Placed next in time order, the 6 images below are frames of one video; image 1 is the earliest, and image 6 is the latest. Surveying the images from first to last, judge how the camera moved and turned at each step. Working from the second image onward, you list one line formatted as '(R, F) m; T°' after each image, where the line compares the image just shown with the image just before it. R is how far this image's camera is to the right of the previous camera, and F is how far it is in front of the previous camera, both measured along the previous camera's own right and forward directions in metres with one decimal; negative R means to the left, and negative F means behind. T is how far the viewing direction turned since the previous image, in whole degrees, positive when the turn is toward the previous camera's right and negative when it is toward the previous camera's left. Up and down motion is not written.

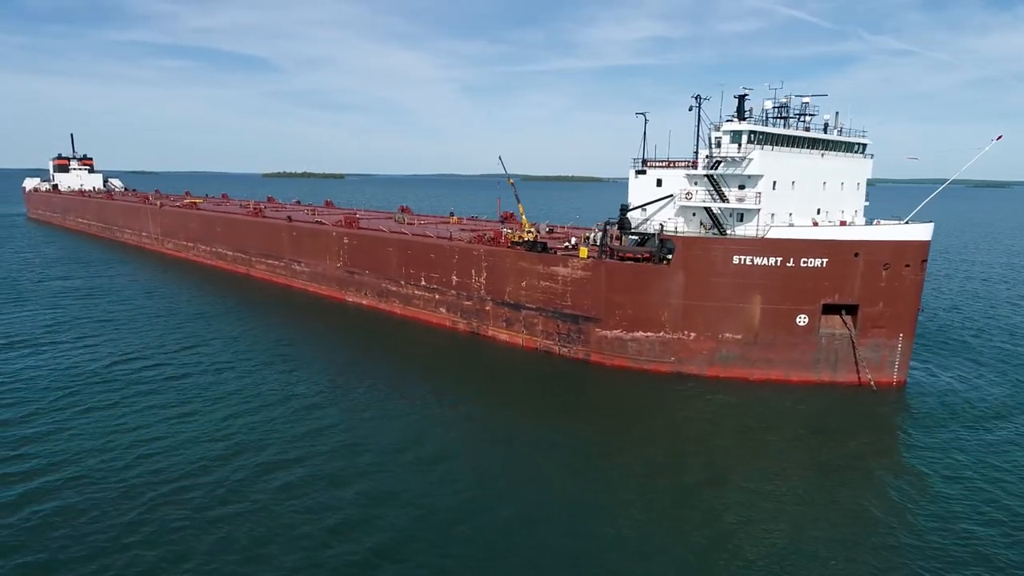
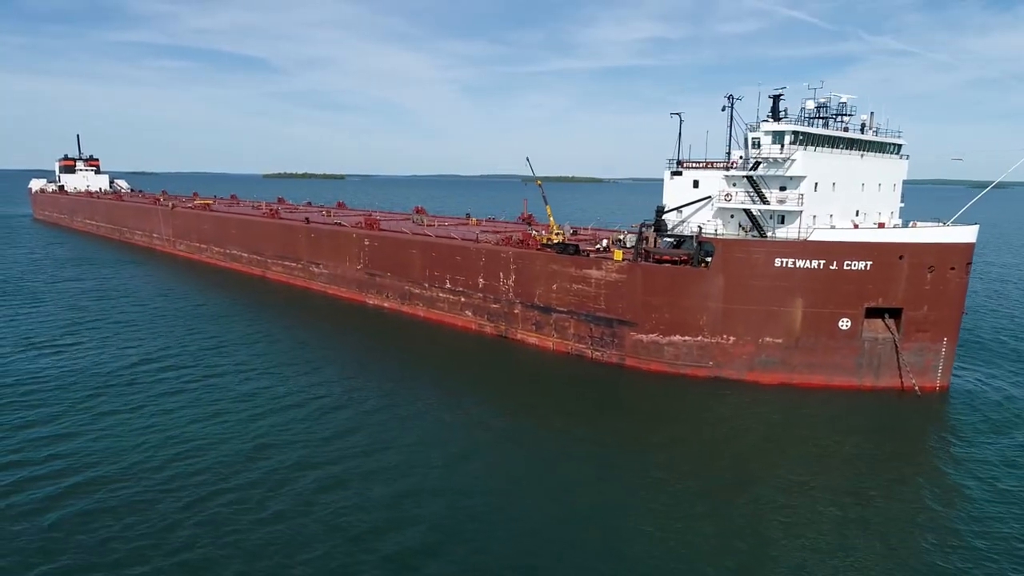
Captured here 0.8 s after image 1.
(-1.2, +0.4) m; 0°
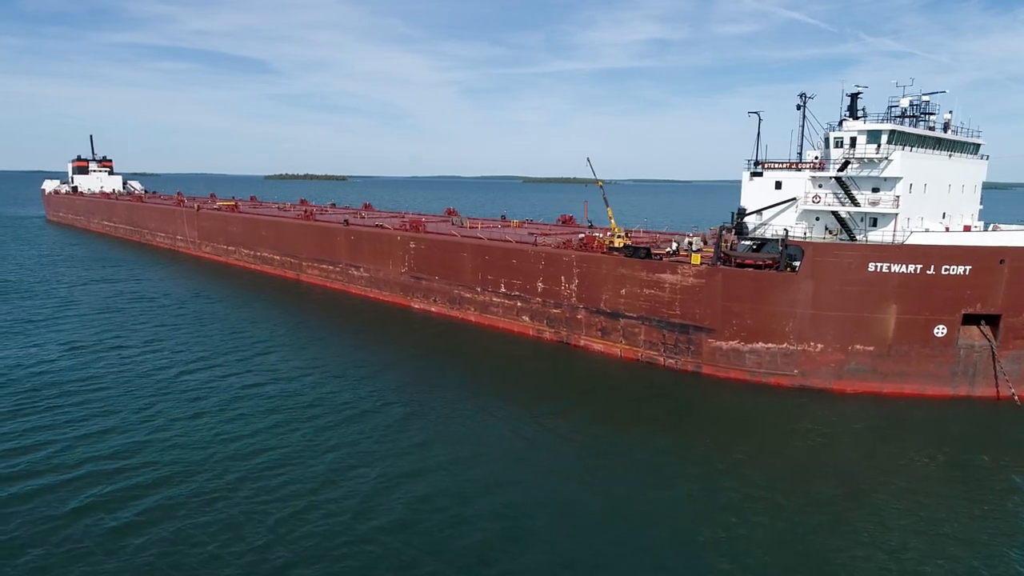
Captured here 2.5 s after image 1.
(-2.6, +0.8) m; 0°
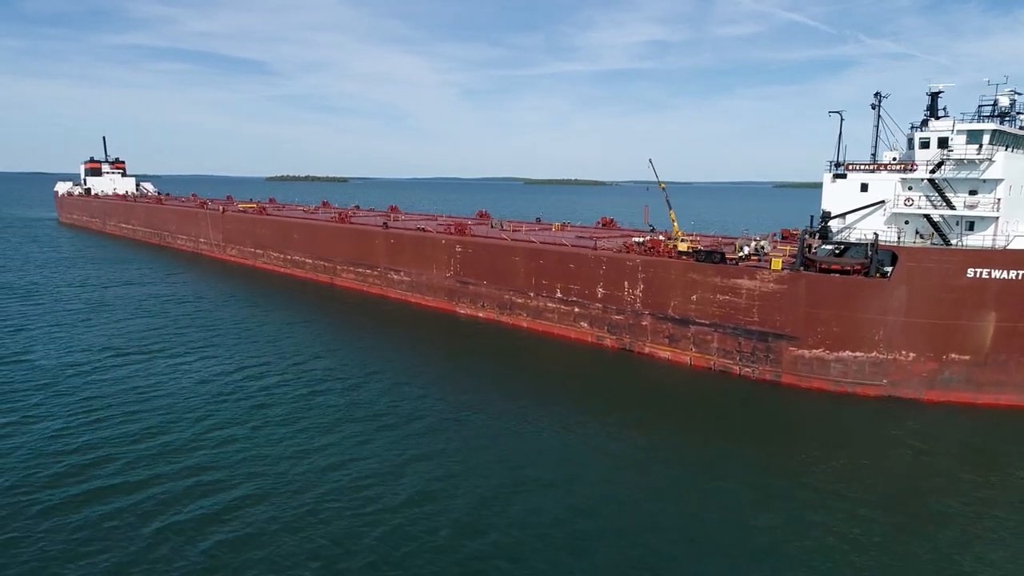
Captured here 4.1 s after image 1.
(-2.5, +0.8) m; 0°
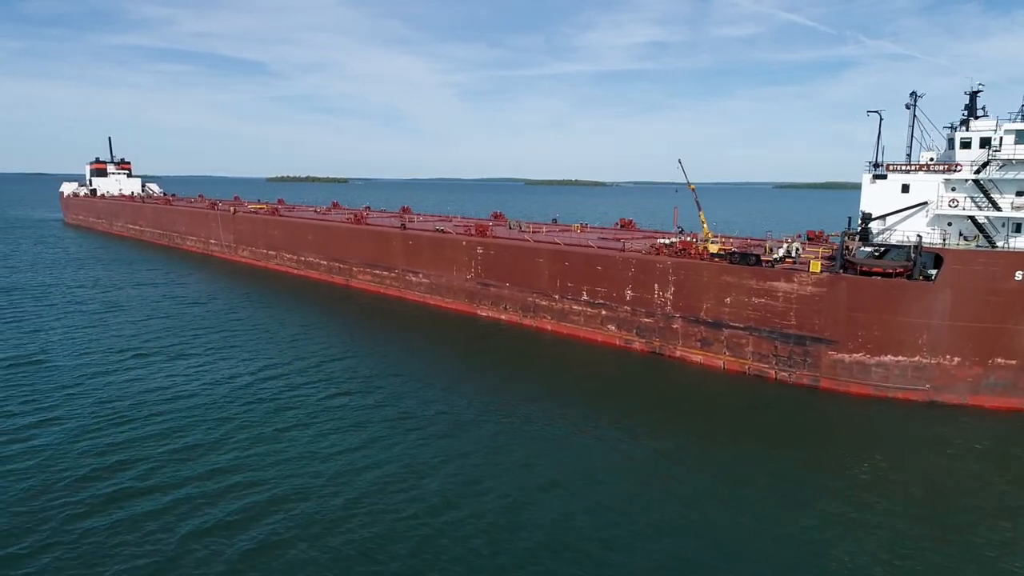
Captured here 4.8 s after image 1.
(-1.1, +0.4) m; 0°
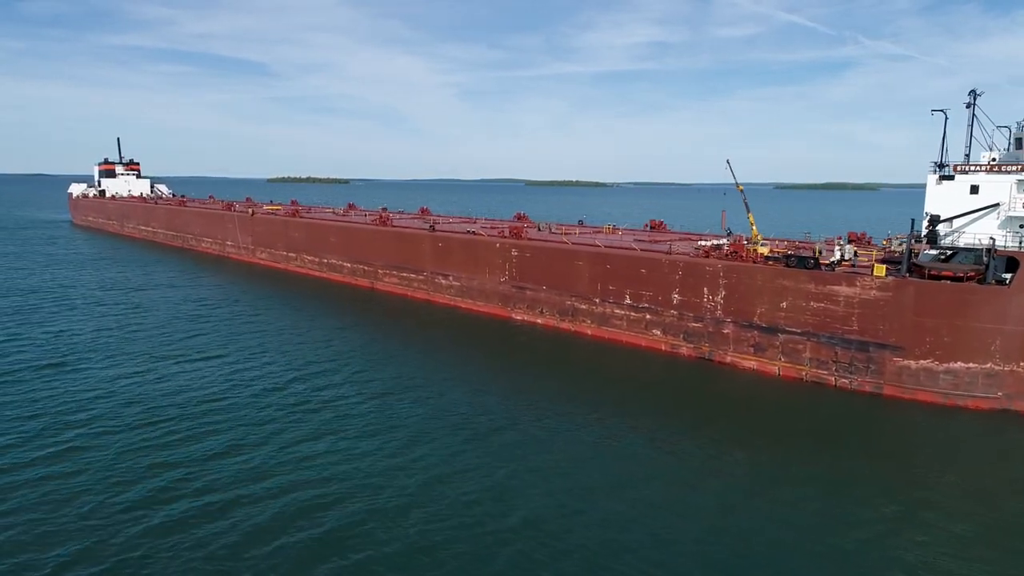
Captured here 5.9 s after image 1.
(-1.7, +0.6) m; 0°
